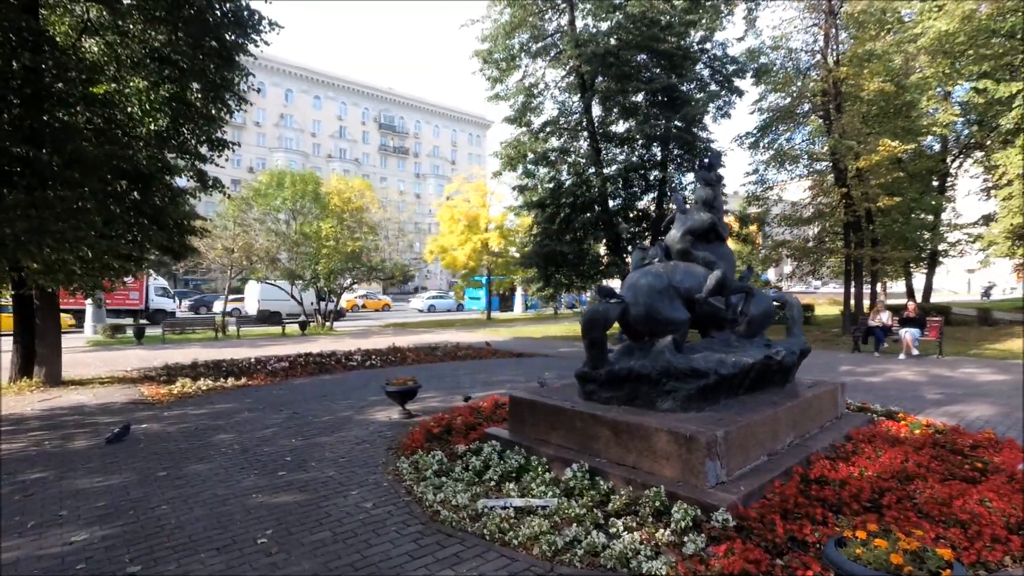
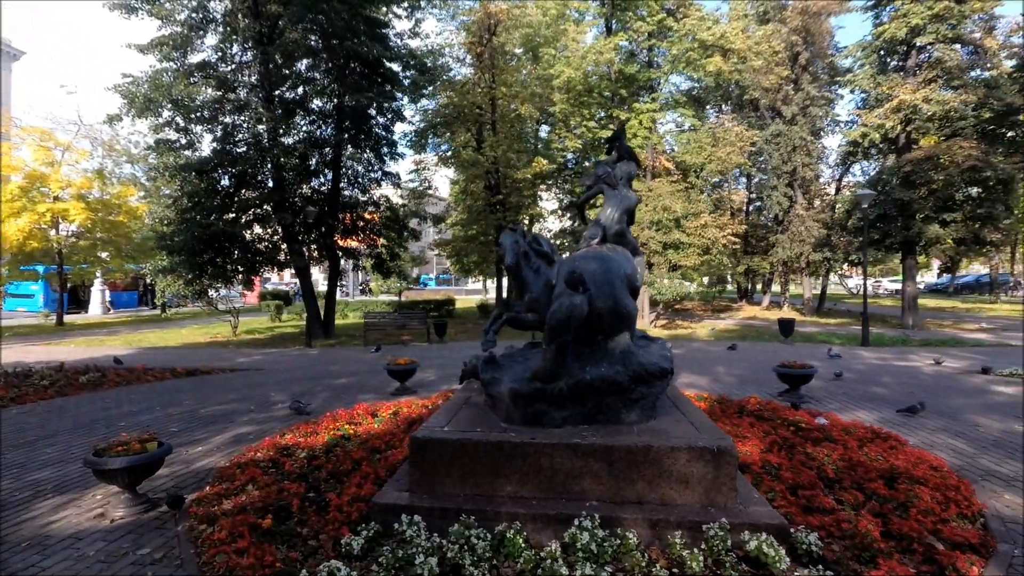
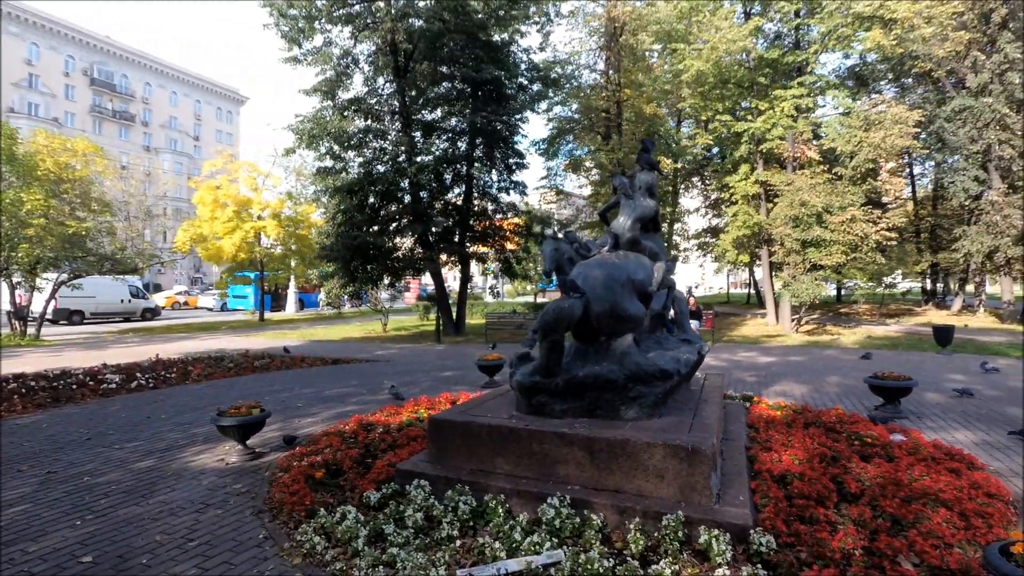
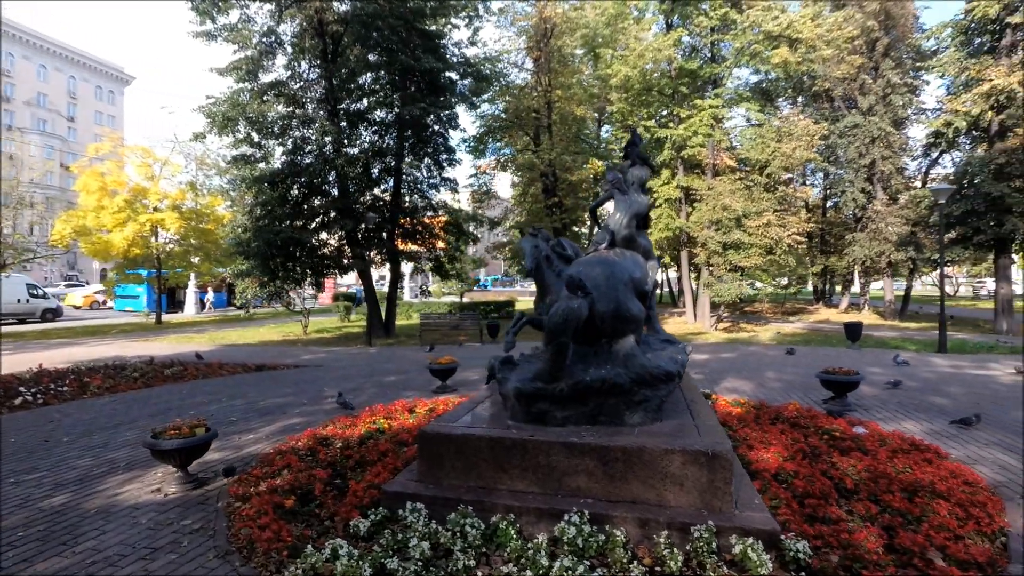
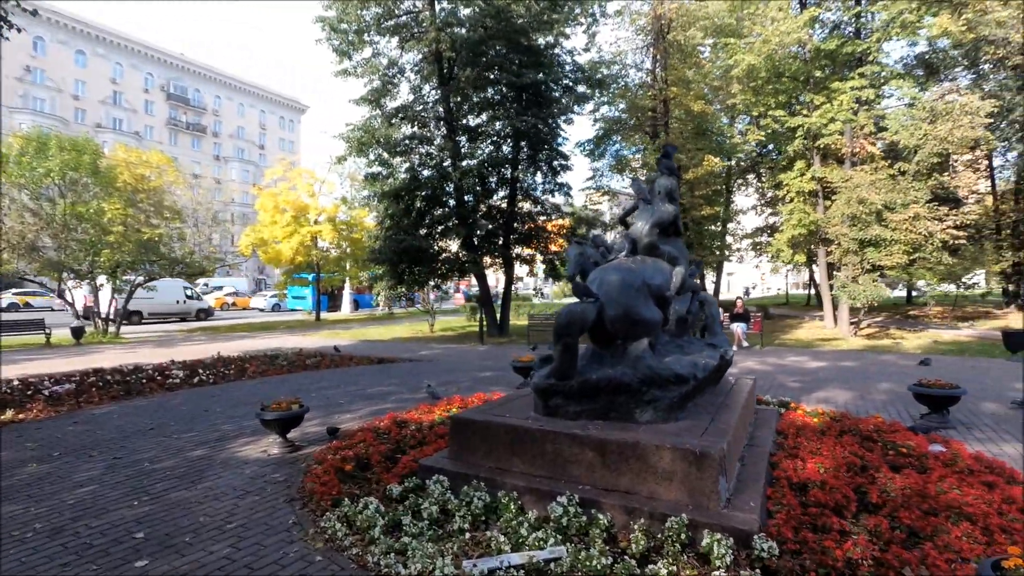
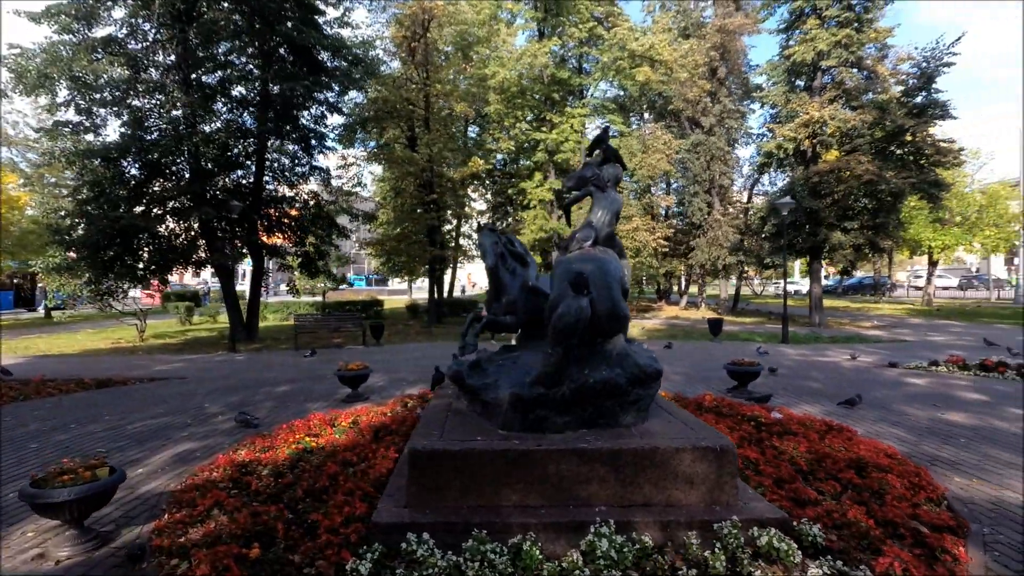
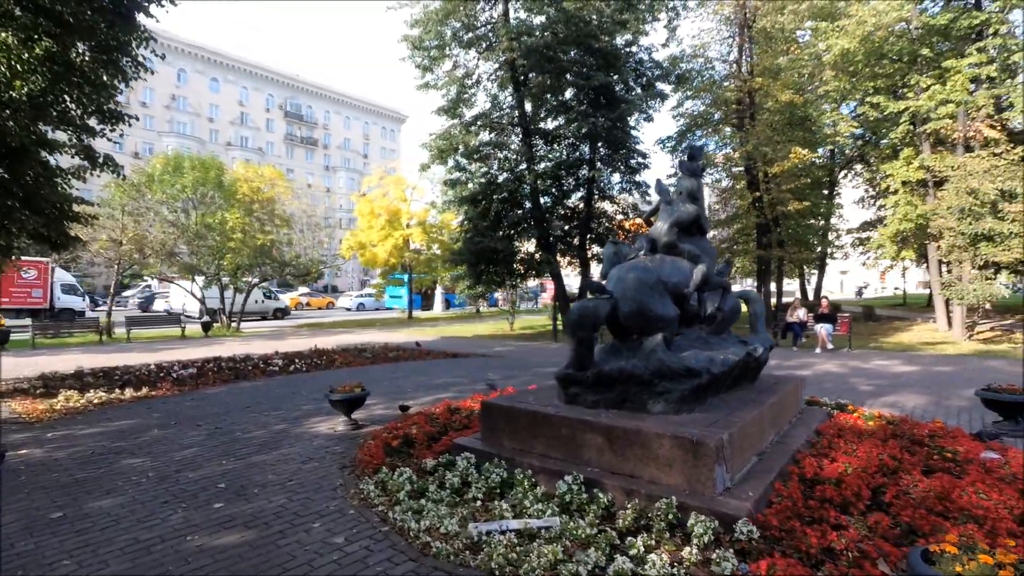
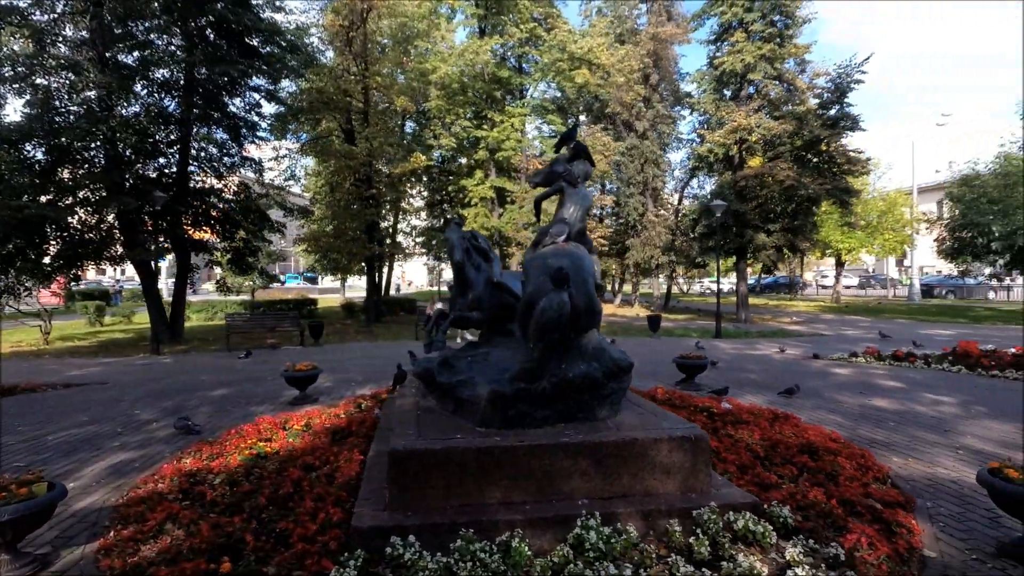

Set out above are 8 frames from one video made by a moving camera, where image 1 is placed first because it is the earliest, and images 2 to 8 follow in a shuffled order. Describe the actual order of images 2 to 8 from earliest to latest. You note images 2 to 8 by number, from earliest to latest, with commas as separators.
7, 5, 3, 4, 2, 6, 8
